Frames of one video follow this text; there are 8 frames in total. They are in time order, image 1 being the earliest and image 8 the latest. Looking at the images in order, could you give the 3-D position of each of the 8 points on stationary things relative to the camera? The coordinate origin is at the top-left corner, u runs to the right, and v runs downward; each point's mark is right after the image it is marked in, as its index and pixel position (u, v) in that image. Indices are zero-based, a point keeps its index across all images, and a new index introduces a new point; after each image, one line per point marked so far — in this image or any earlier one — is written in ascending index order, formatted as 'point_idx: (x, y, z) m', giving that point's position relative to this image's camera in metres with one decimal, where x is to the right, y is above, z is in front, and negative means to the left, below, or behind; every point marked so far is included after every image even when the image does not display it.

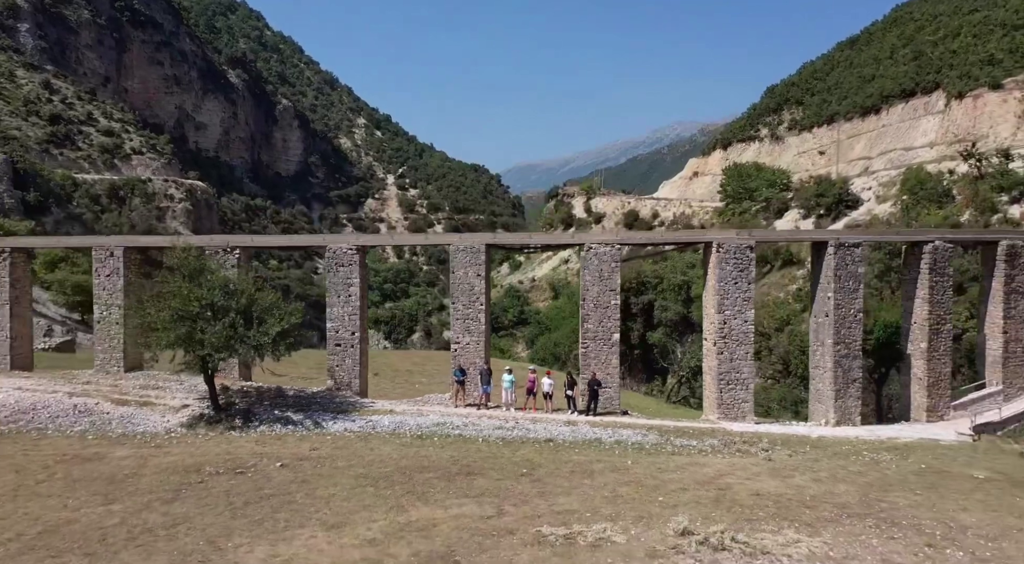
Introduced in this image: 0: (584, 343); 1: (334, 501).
0: (+1.2, -1.0, +11.6) m
1: (-1.8, -2.2, +7.3) m
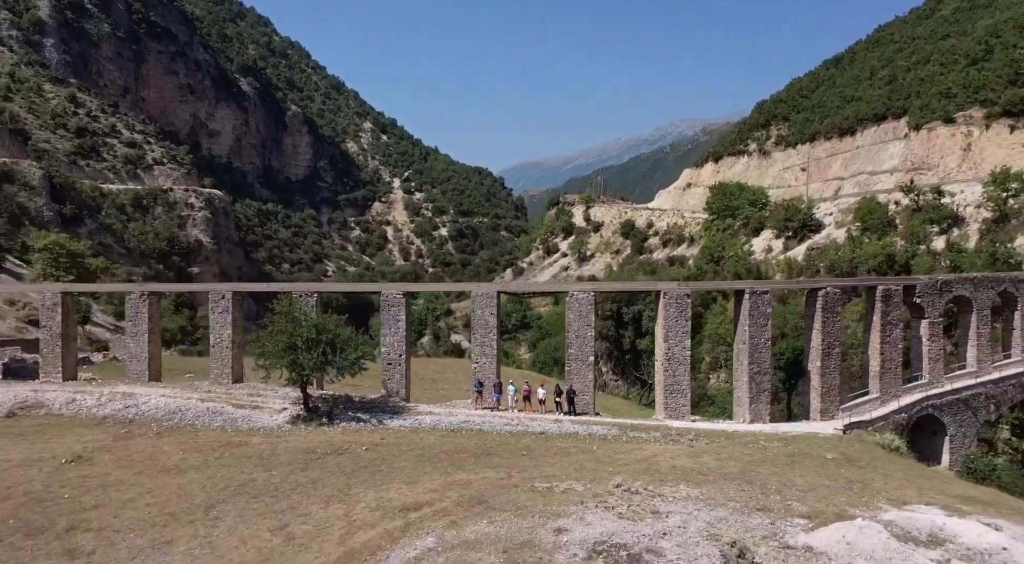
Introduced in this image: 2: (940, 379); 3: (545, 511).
0: (+1.3, -1.8, +16.0) m
1: (-1.7, -3.0, +11.7) m
2: (+10.4, -2.3, +17.6) m
3: (+0.4, -2.9, +9.5) m
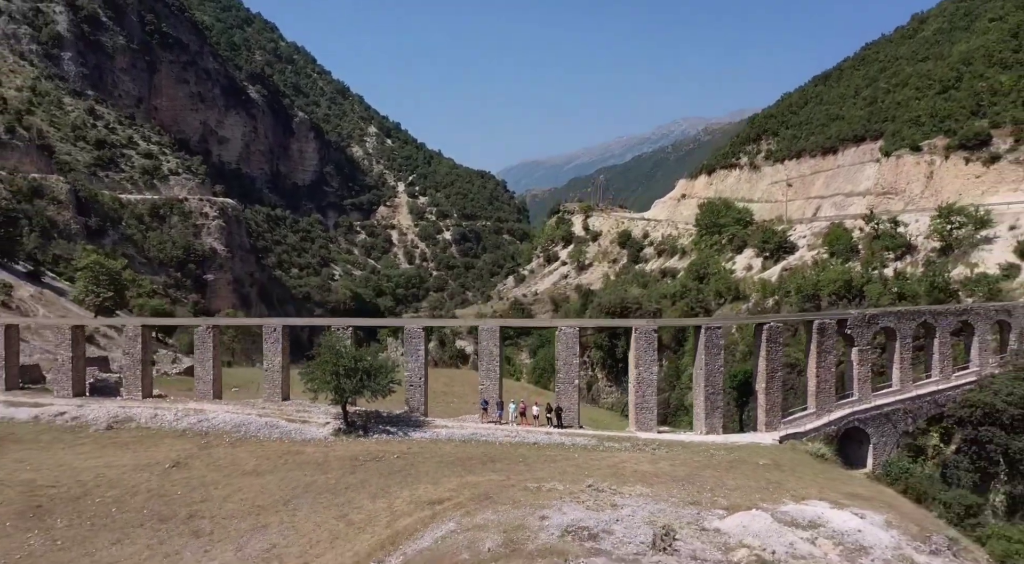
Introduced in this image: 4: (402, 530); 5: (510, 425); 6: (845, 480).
0: (+1.3, -2.8, +19.6) m
1: (-1.7, -4.0, +15.3) m
2: (+10.3, -3.3, +21.1) m
3: (+0.3, -4.0, +13.1) m
4: (-1.9, -4.2, +12.3) m
5: (-0.1, -3.8, +19.1) m
6: (+7.5, -4.5, +16.3) m
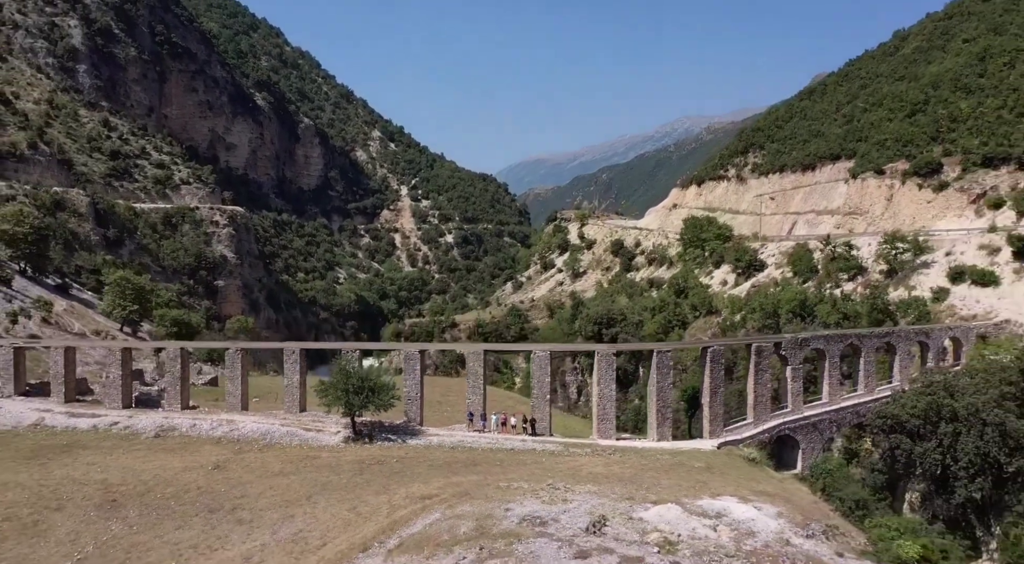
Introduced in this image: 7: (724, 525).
0: (+0.7, -3.8, +23.2) m
1: (-2.4, -5.0, +19.0) m
2: (+9.8, -4.3, +24.7) m
3: (-0.3, -5.0, +16.7) m
4: (-2.5, -5.2, +15.9) m
5: (-0.6, -4.7, +22.7) m
6: (+6.9, -5.4, +19.8) m
7: (+4.6, -5.2, +15.5) m
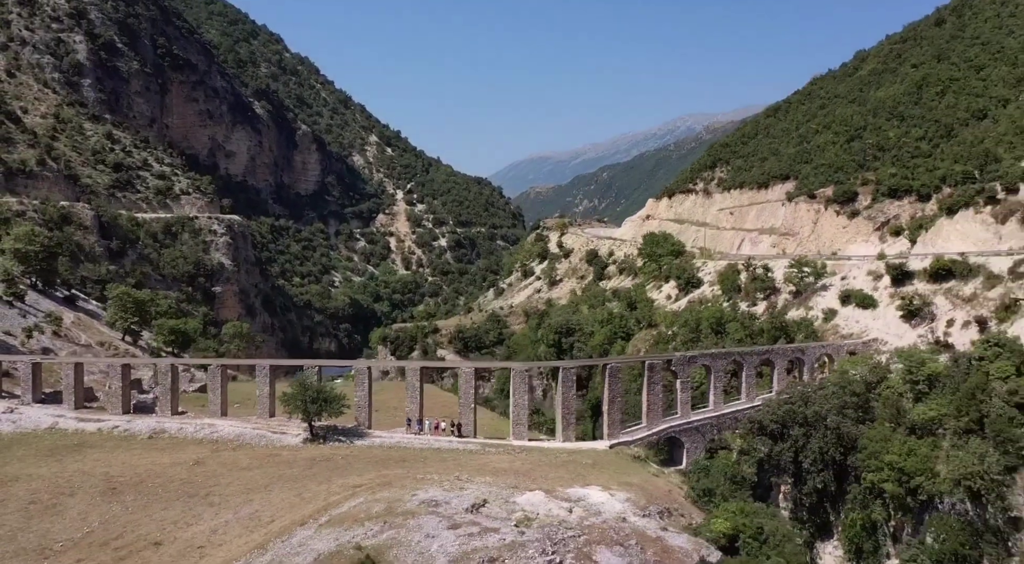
0: (-2.0, -4.9, +28.0) m
1: (-5.0, -6.1, +23.8) m
2: (+7.1, -5.4, +29.5) m
3: (-3.0, -6.1, +21.6) m
4: (-5.2, -6.3, +20.8) m
5: (-3.3, -5.8, +27.6) m
6: (+4.3, -6.6, +24.7) m
7: (+1.9, -6.3, +20.3) m
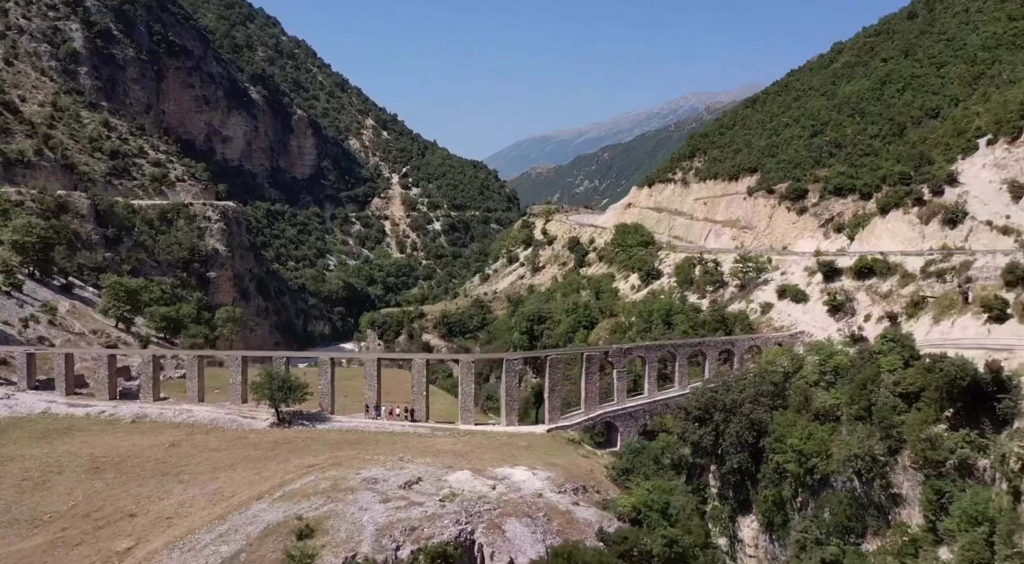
0: (-4.2, -4.9, +30.9) m
1: (-7.2, -6.2, +26.8) m
2: (+4.9, -5.3, +32.3) m
3: (-5.2, -6.2, +24.5) m
4: (-7.4, -6.5, +23.7) m
5: (-5.5, -5.8, +30.5) m
6: (+2.1, -6.6, +27.6) m
7: (-0.4, -6.5, +23.3) m
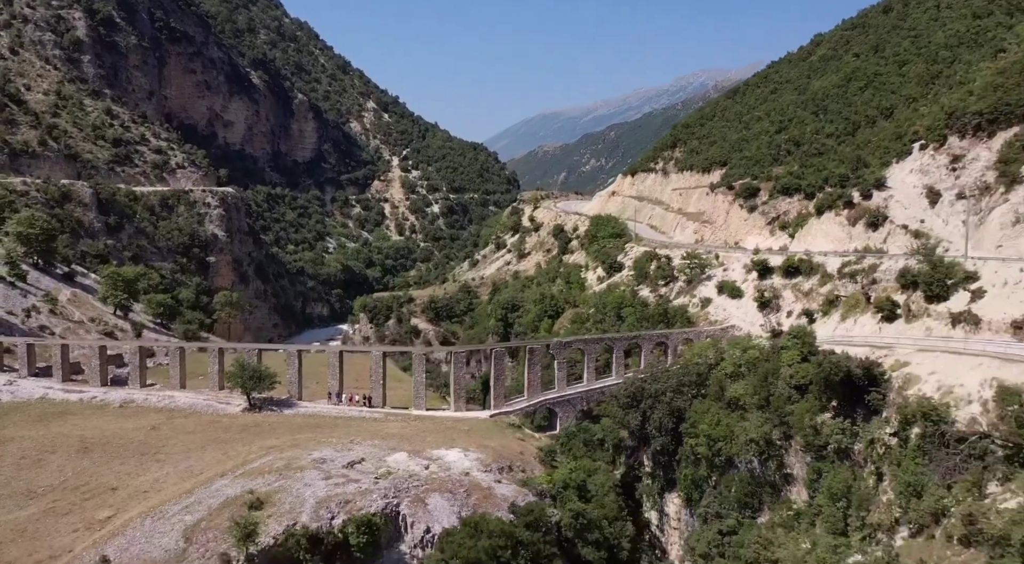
0: (-6.6, -4.9, +34.4) m
1: (-9.8, -6.3, +30.3) m
2: (+2.5, -5.3, +35.7) m
3: (-7.7, -6.4, +28.0) m
4: (-10.0, -6.7, +27.3) m
5: (-8.0, -5.8, +34.0) m
6: (-0.4, -6.7, +31.0) m
7: (-2.9, -6.8, +26.8) m
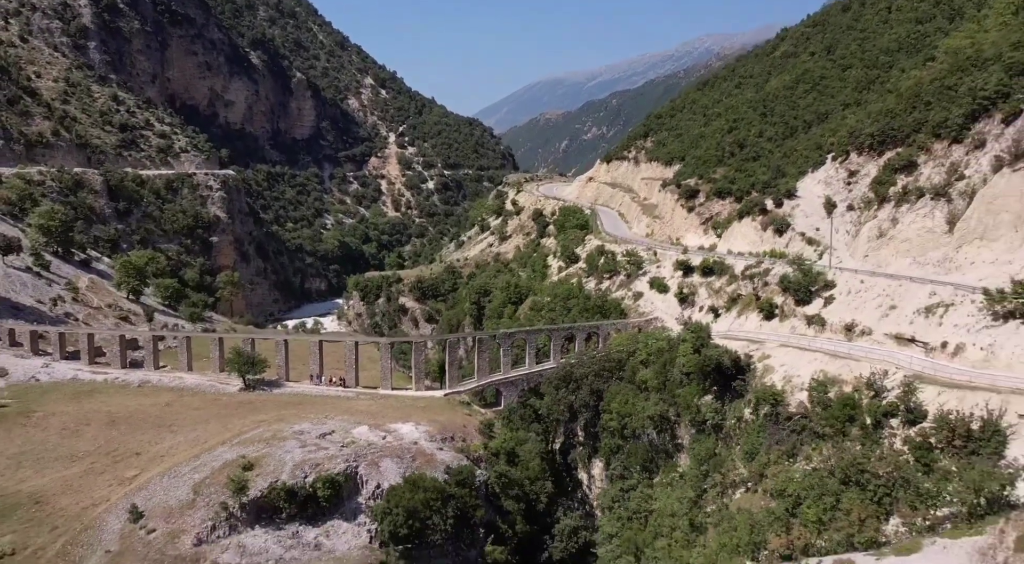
0: (-9.4, -4.9, +41.2) m
1: (-12.5, -6.5, +37.3) m
2: (-0.3, -5.3, +42.5) m
3: (-10.5, -6.7, +35.0) m
4: (-12.8, -7.1, +34.3) m
5: (-10.7, -5.9, +40.9) m
6: (-3.2, -6.9, +38.0) m
7: (-5.7, -7.2, +33.7) m
